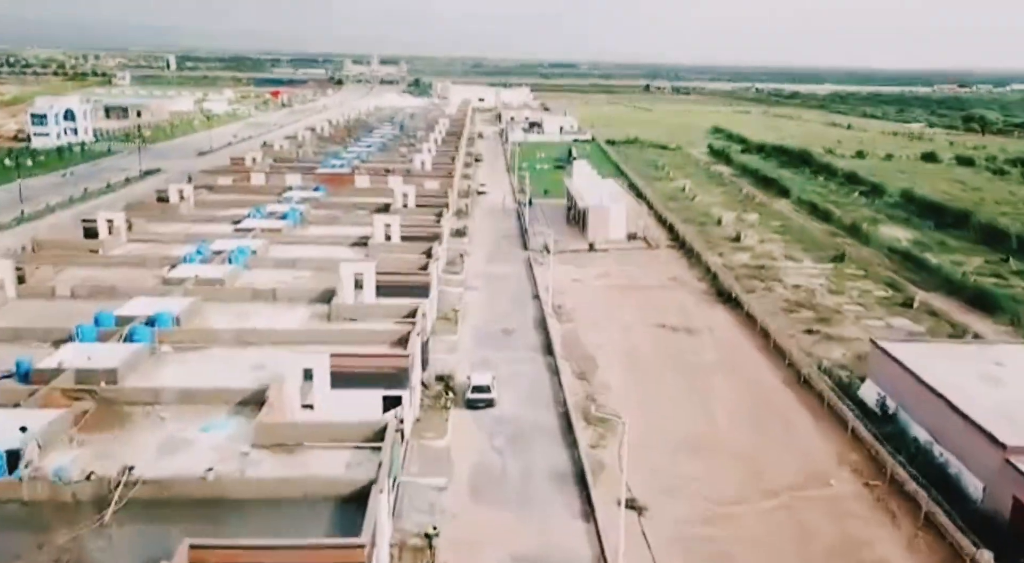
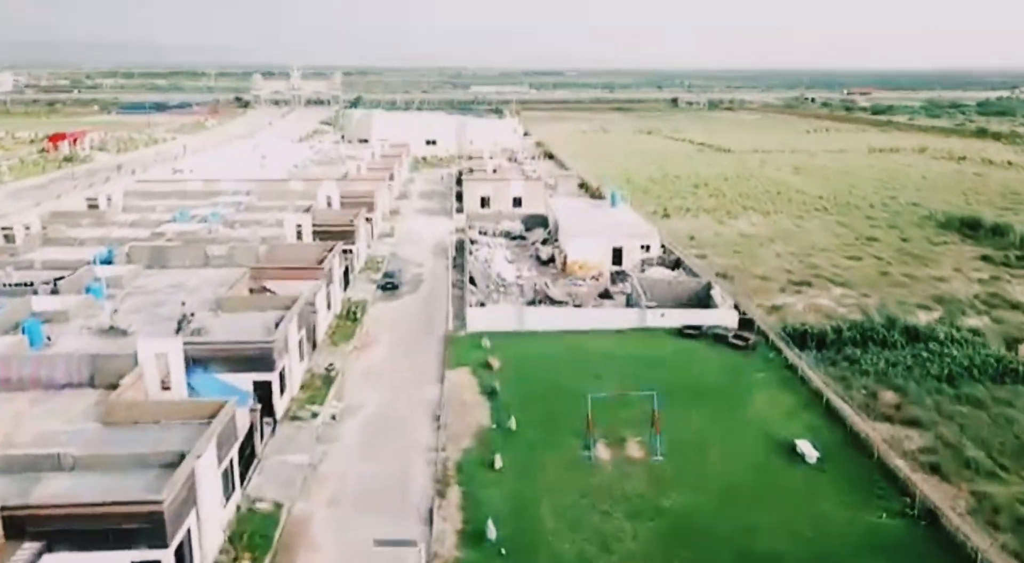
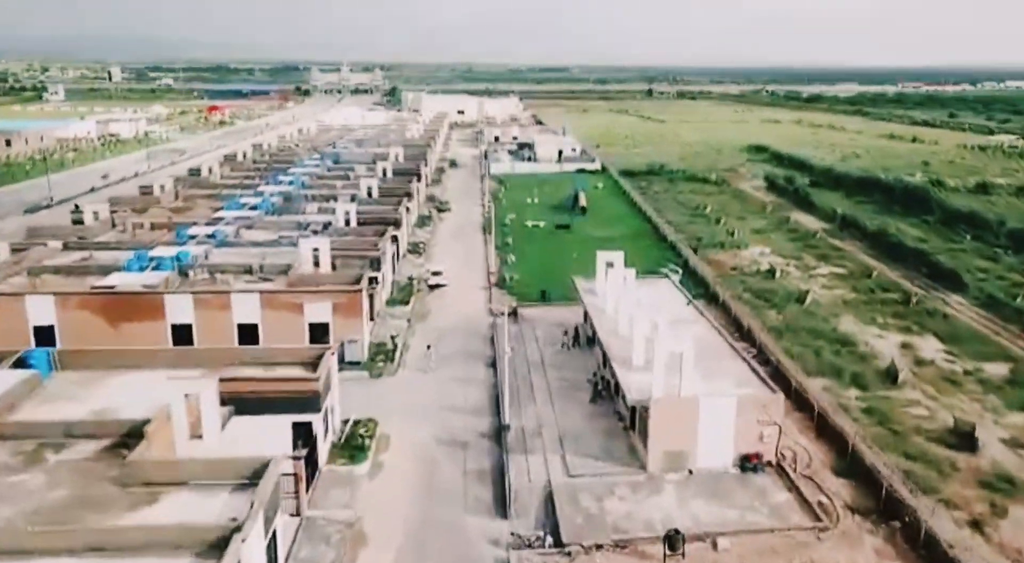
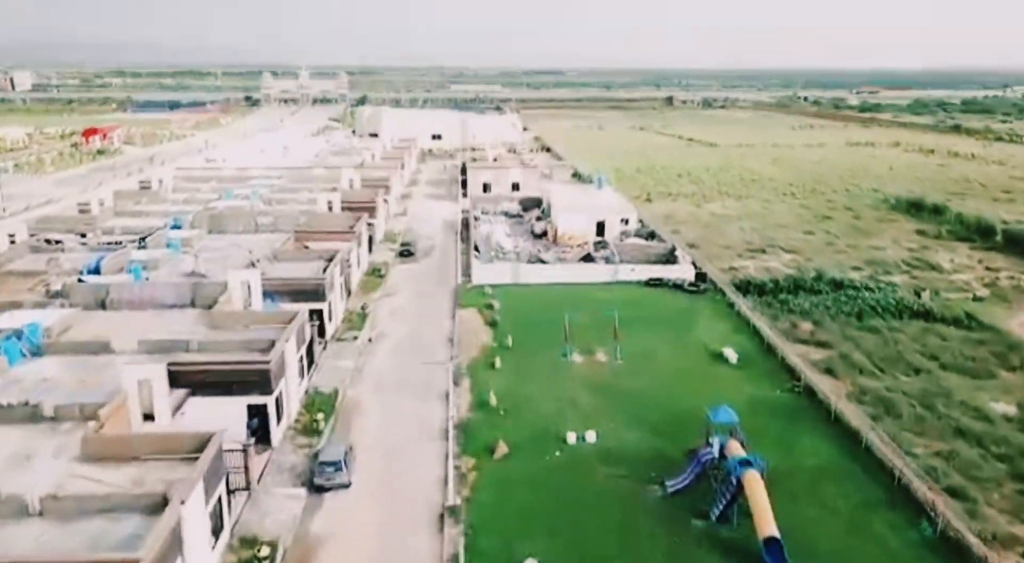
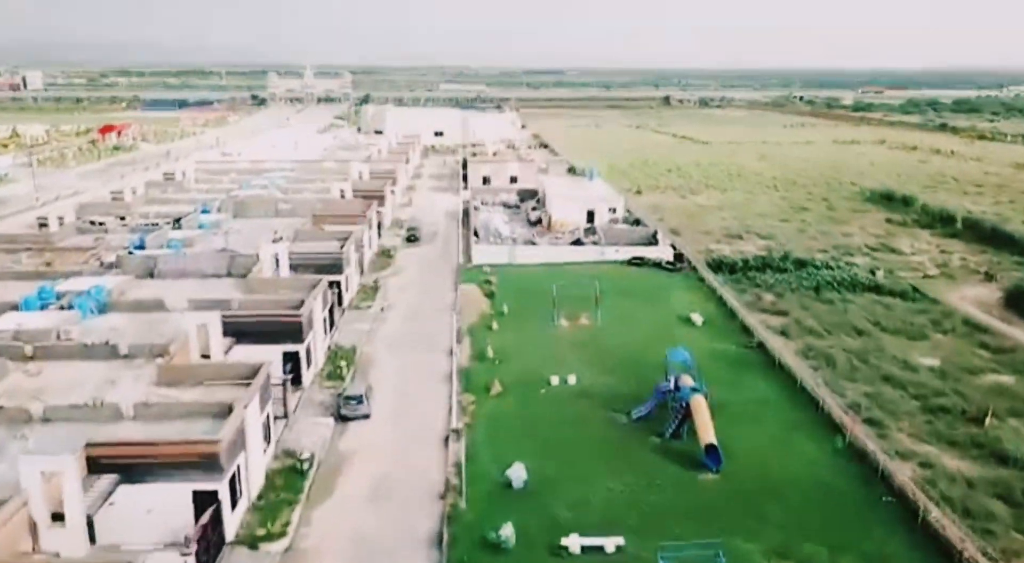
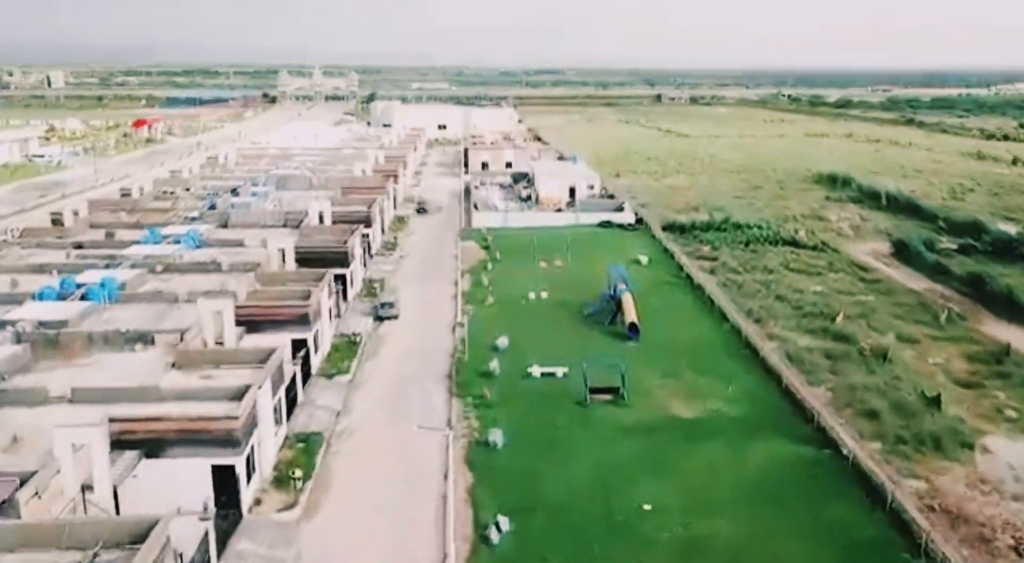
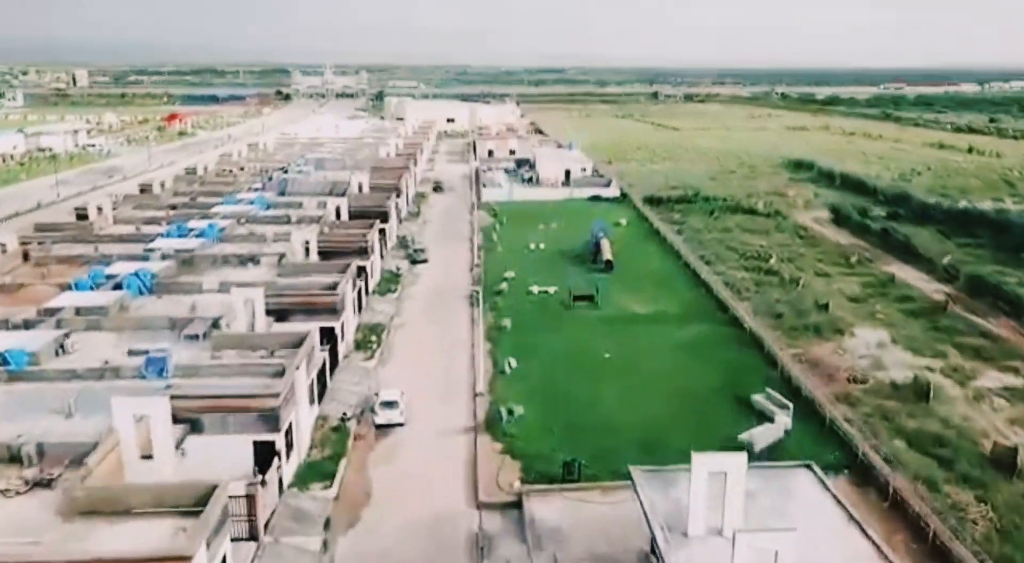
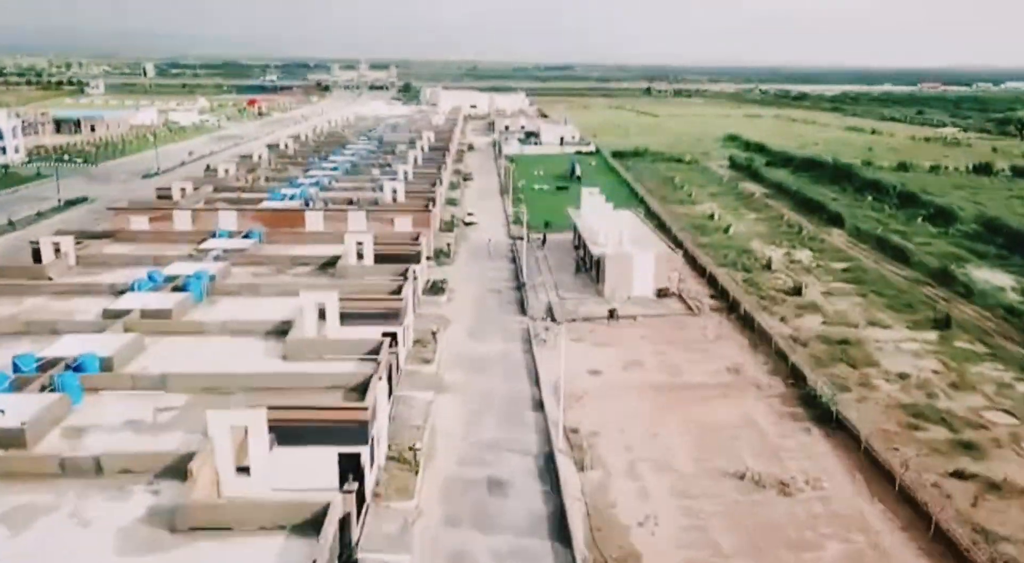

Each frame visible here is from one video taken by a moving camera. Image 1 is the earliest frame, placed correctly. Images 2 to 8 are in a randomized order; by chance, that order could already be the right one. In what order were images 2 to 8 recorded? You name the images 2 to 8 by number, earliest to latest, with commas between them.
8, 3, 7, 6, 5, 4, 2
